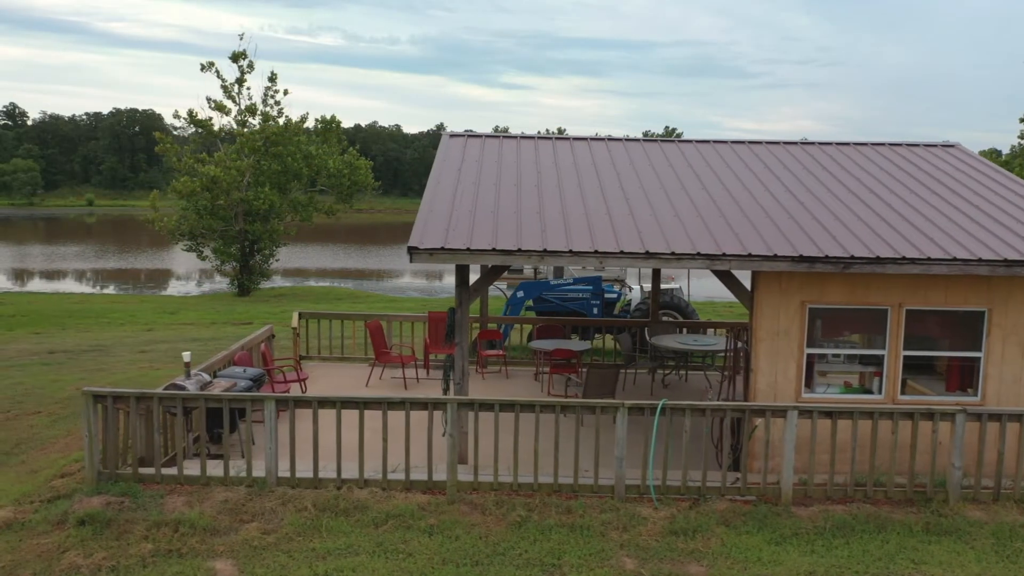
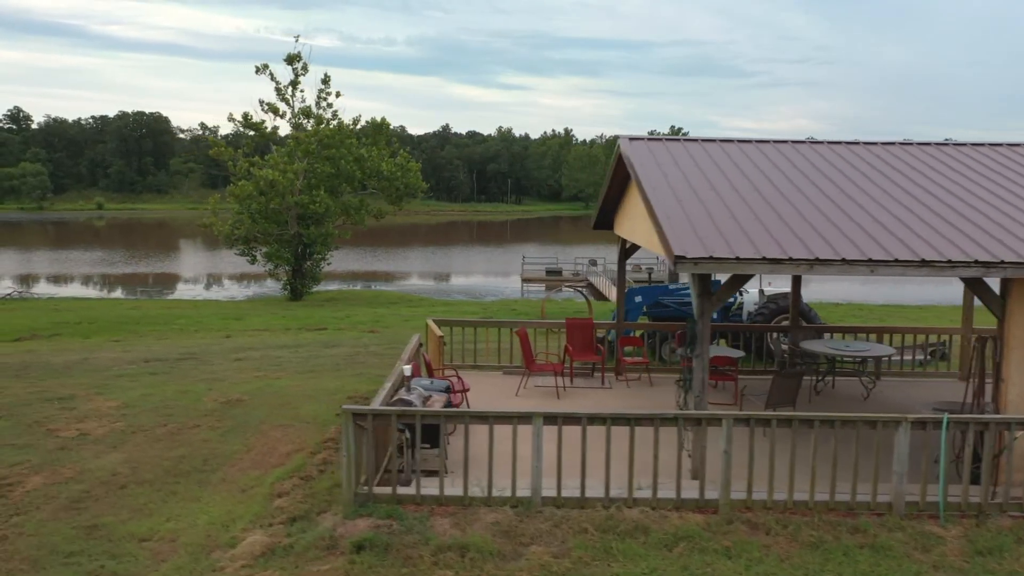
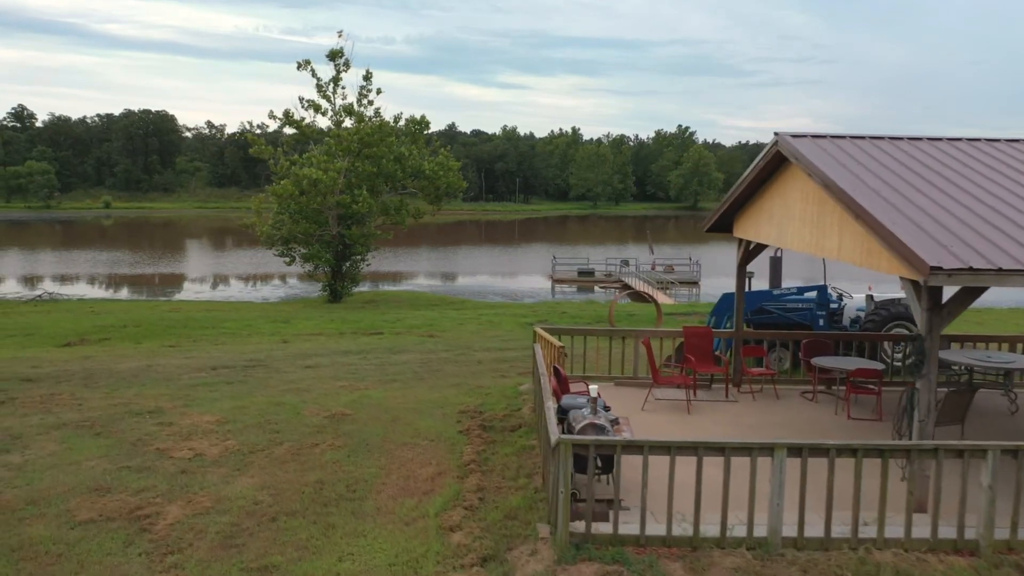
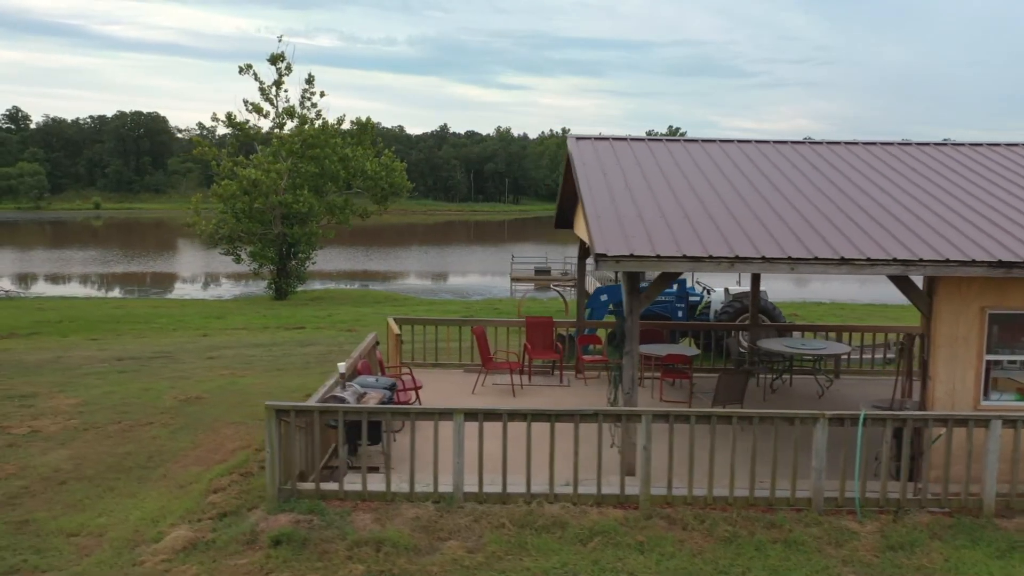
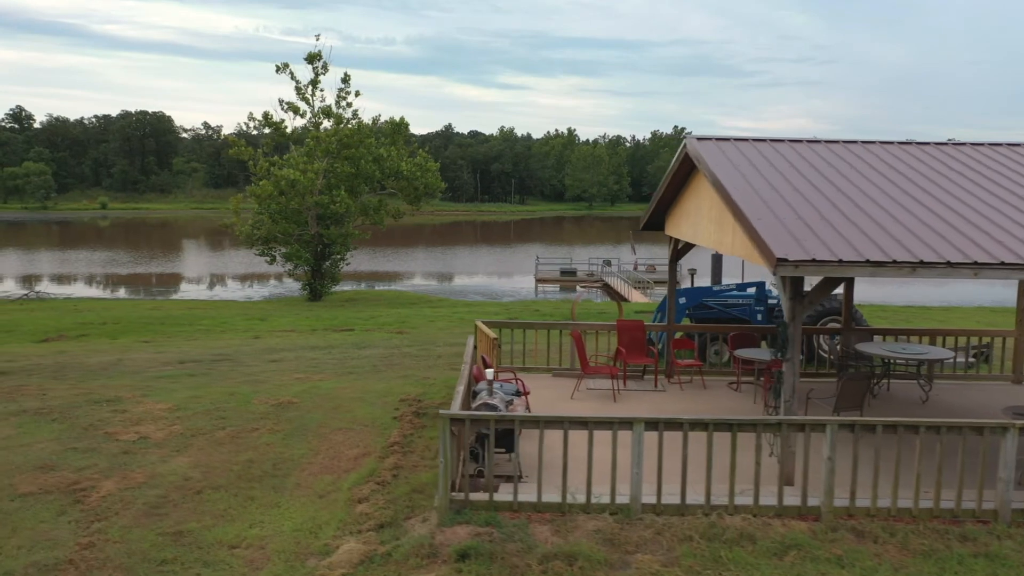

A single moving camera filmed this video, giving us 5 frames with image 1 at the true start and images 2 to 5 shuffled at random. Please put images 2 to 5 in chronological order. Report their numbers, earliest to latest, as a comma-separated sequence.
4, 2, 5, 3
